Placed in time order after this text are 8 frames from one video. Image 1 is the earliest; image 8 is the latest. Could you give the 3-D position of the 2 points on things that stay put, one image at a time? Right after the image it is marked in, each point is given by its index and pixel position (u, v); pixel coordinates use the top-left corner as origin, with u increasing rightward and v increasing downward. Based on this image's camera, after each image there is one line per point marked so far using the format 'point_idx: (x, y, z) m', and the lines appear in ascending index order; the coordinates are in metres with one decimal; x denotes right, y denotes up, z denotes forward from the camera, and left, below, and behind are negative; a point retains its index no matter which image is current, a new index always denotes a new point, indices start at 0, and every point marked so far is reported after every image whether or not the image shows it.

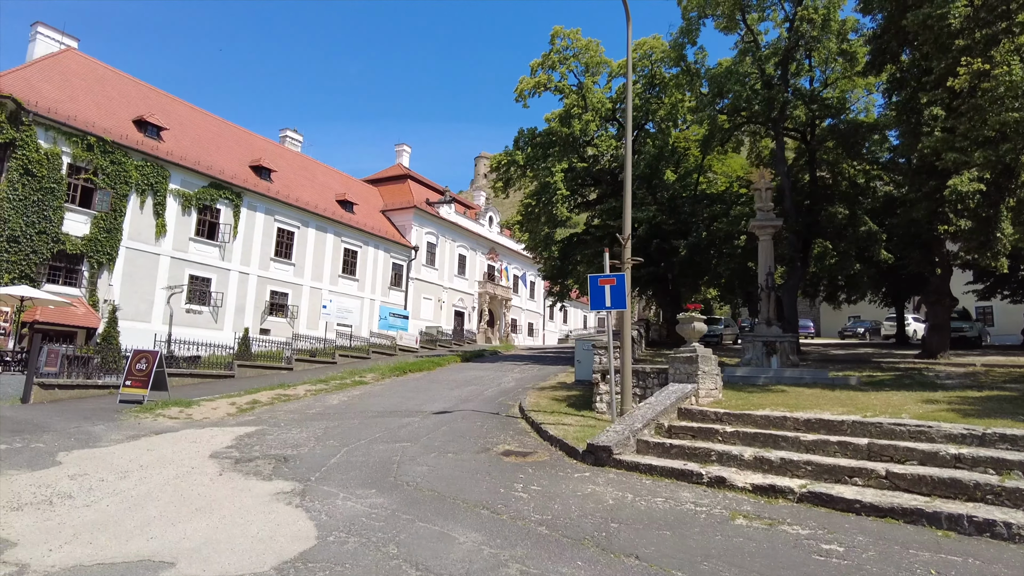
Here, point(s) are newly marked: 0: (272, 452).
0: (-2.9, -2.0, +7.9) m
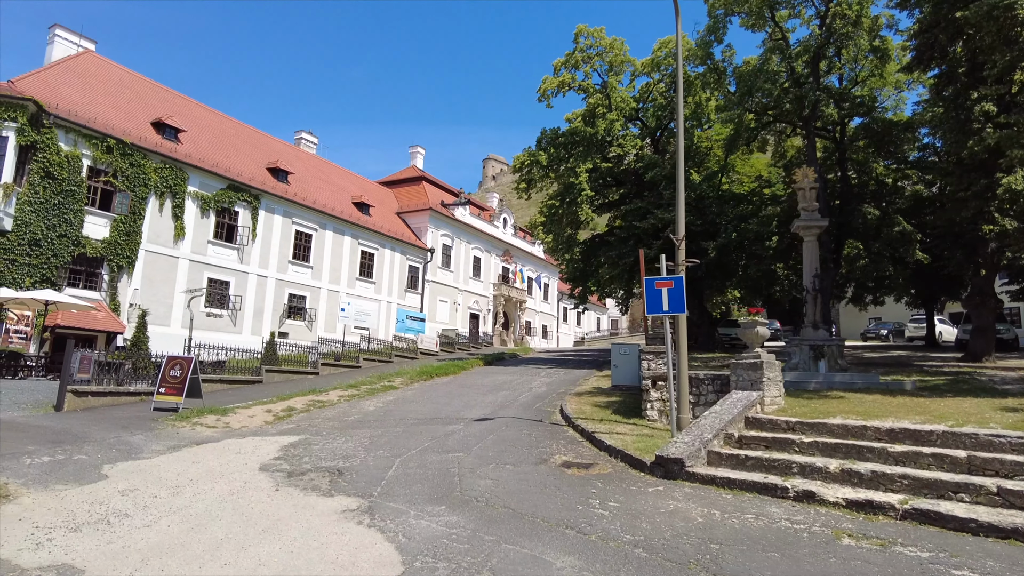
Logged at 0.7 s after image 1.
0: (-2.2, -2.1, +7.6) m
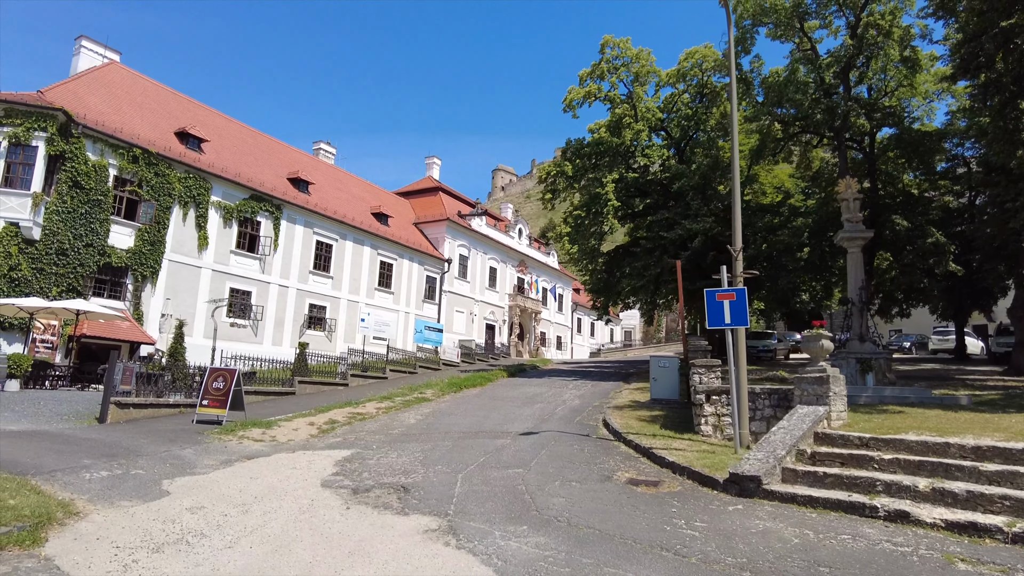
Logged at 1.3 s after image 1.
0: (-1.4, -2.2, +7.4) m
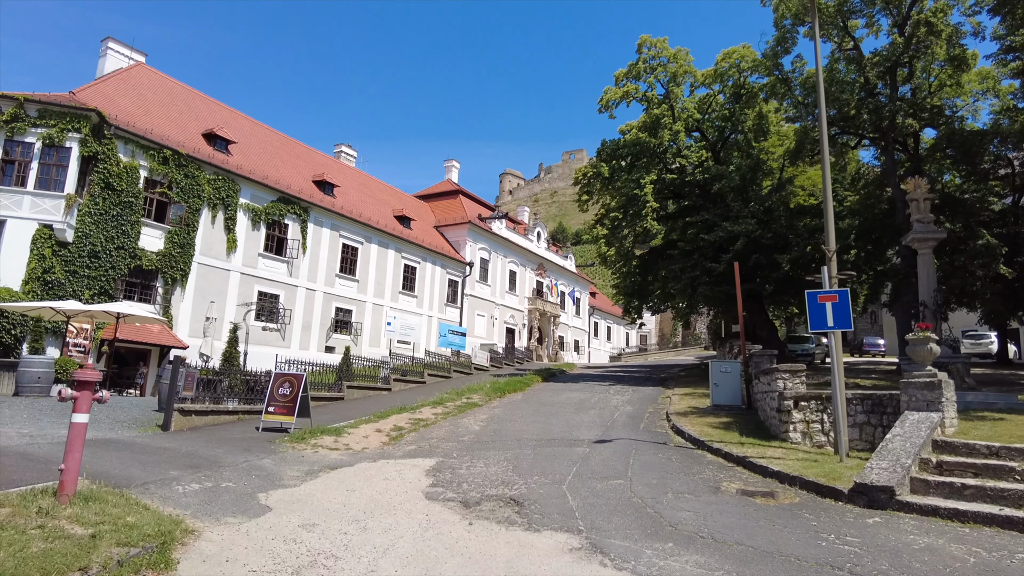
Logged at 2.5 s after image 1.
0: (-0.2, -2.2, +6.9) m
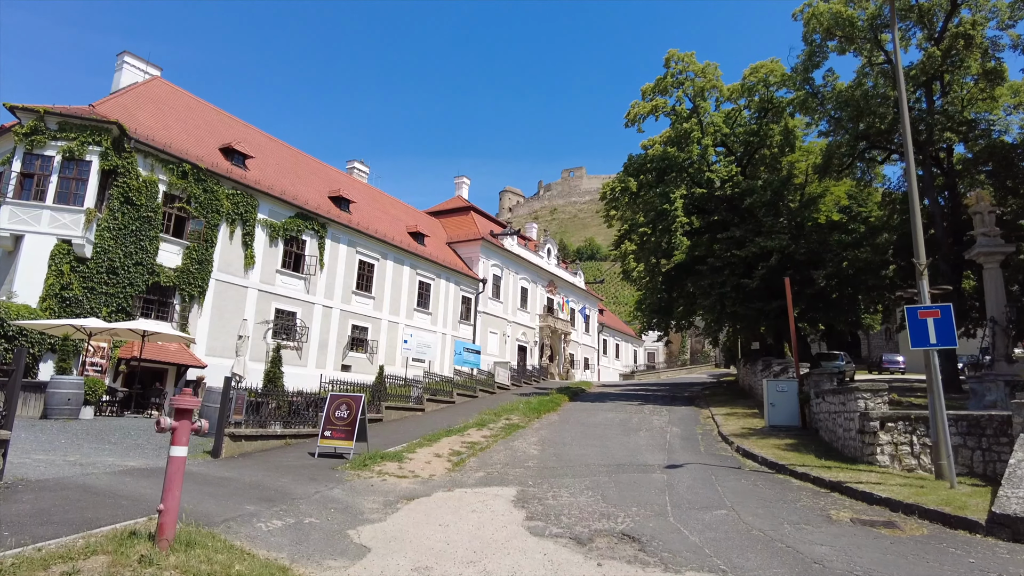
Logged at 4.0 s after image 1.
0: (+0.8, -2.3, +6.4) m
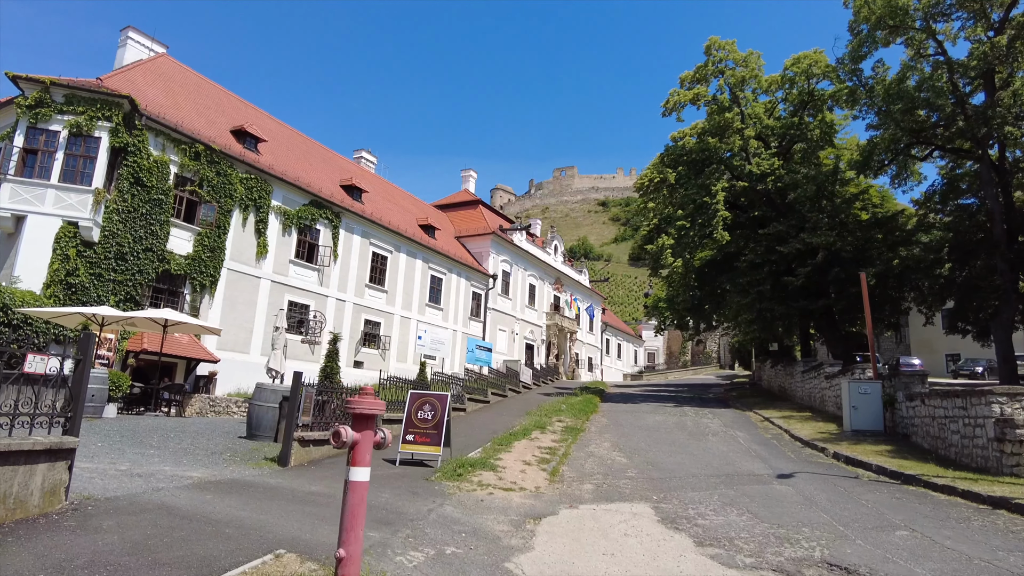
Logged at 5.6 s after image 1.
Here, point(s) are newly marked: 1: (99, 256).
0: (+2.2, -2.2, +5.3) m
1: (-11.2, +0.9, +17.4) m
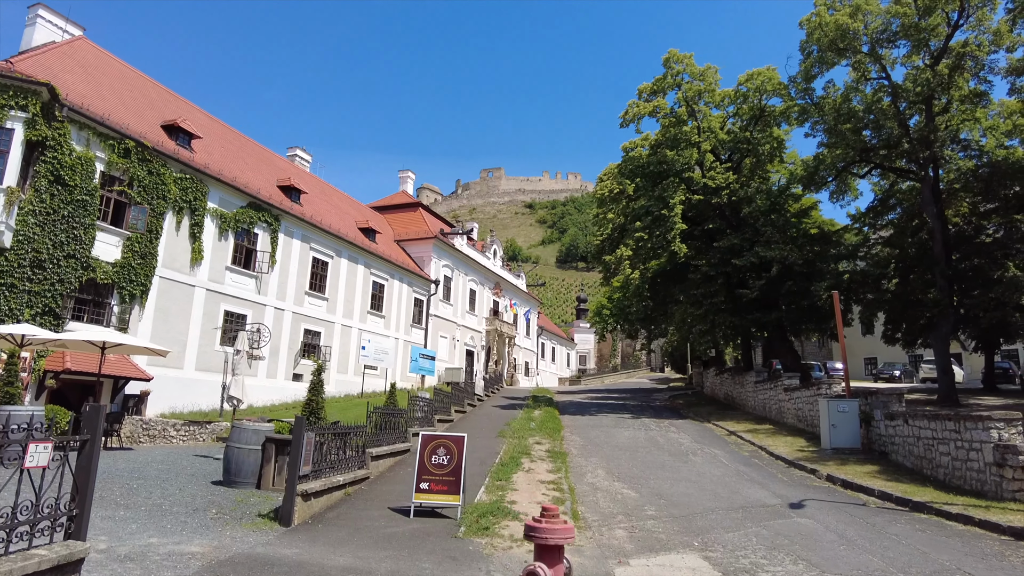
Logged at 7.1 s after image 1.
0: (+2.8, -2.6, +4.9) m
1: (-12.0, +0.6, +15.3) m
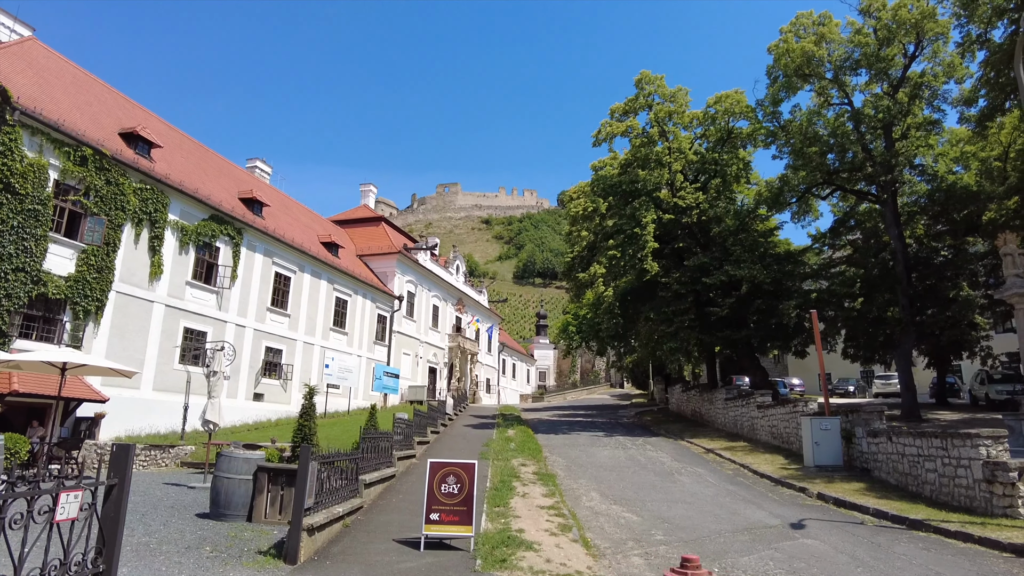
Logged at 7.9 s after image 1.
0: (+3.2, -2.7, +4.9) m
1: (-12.4, +0.2, +14.2) m
